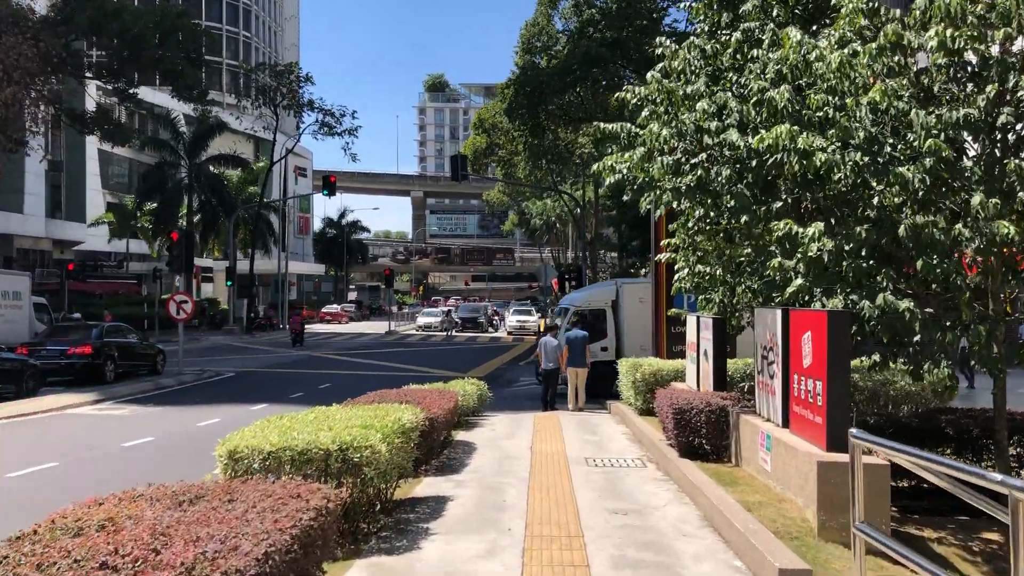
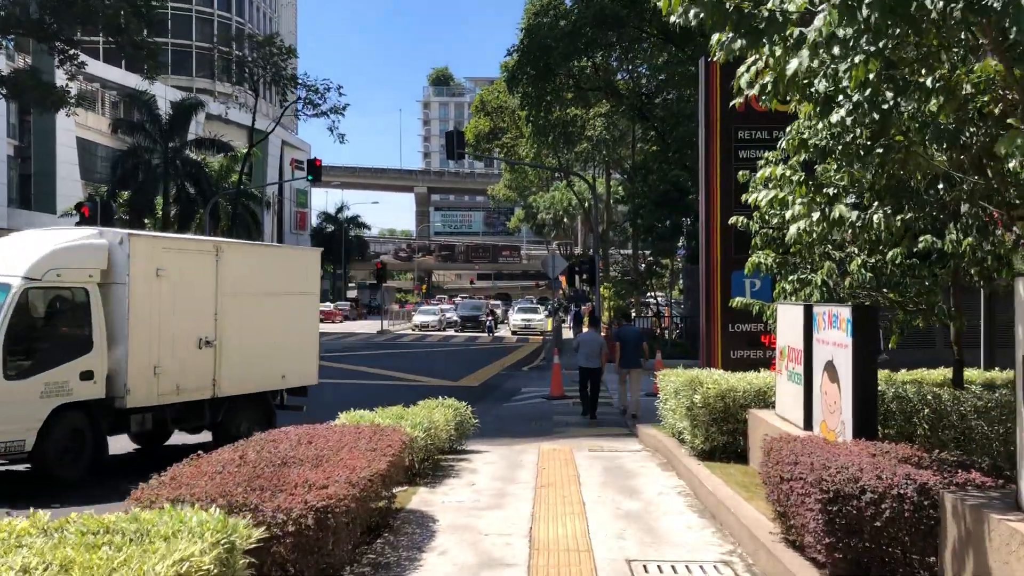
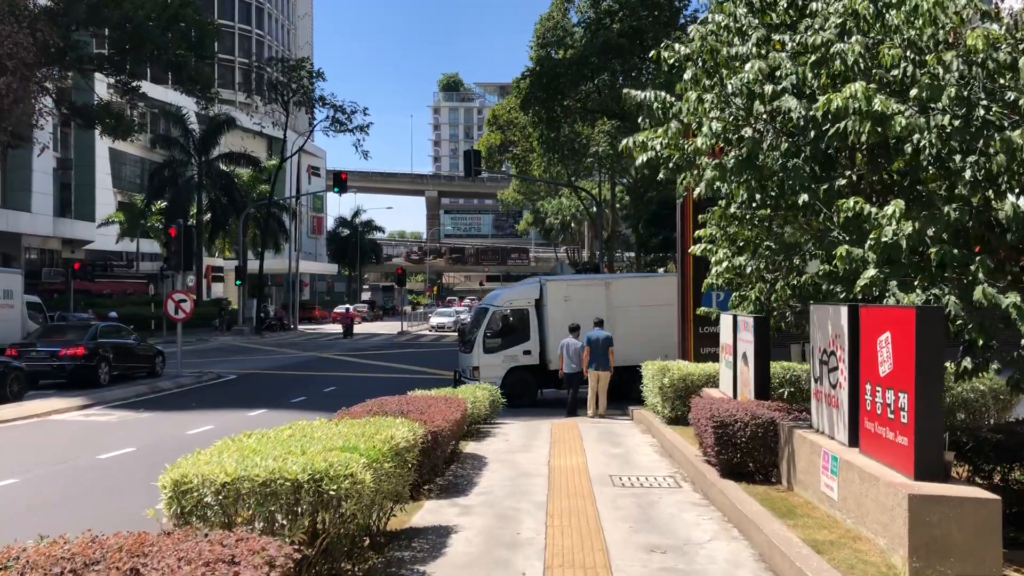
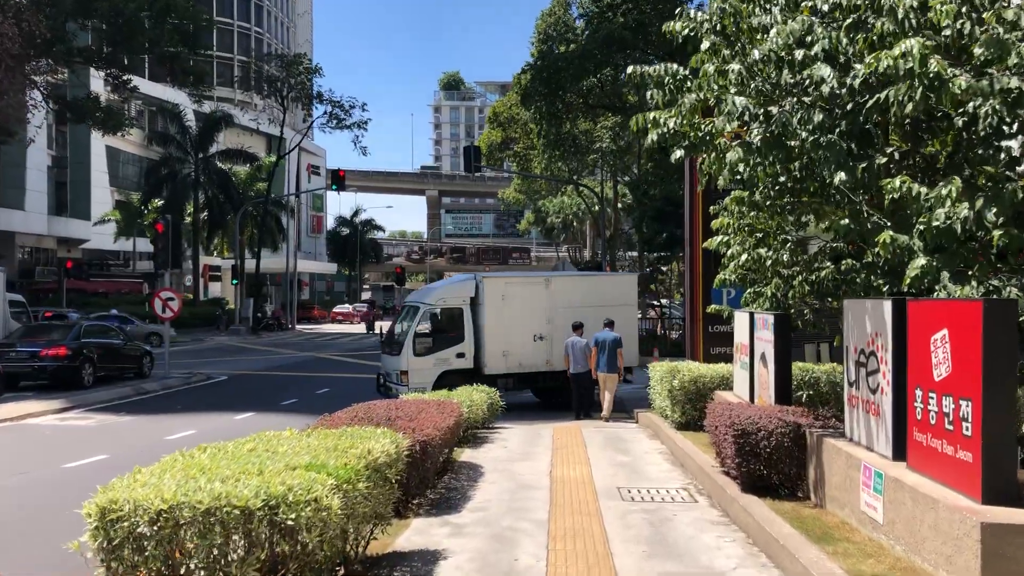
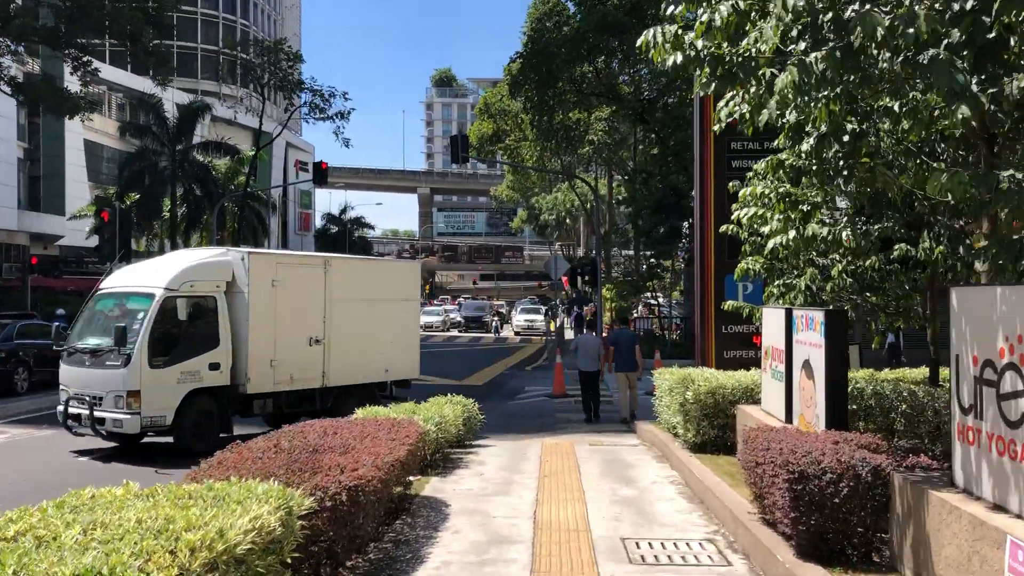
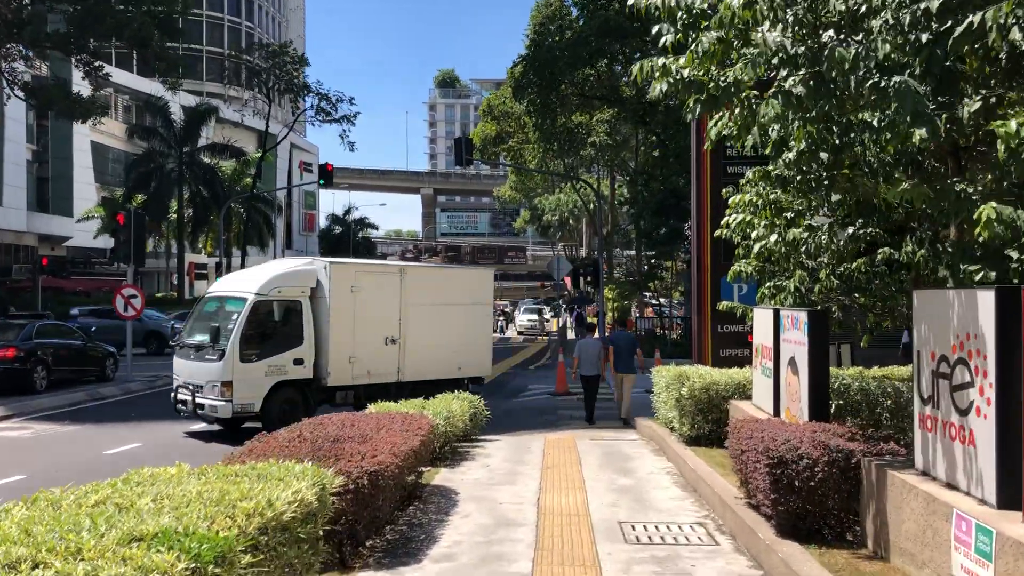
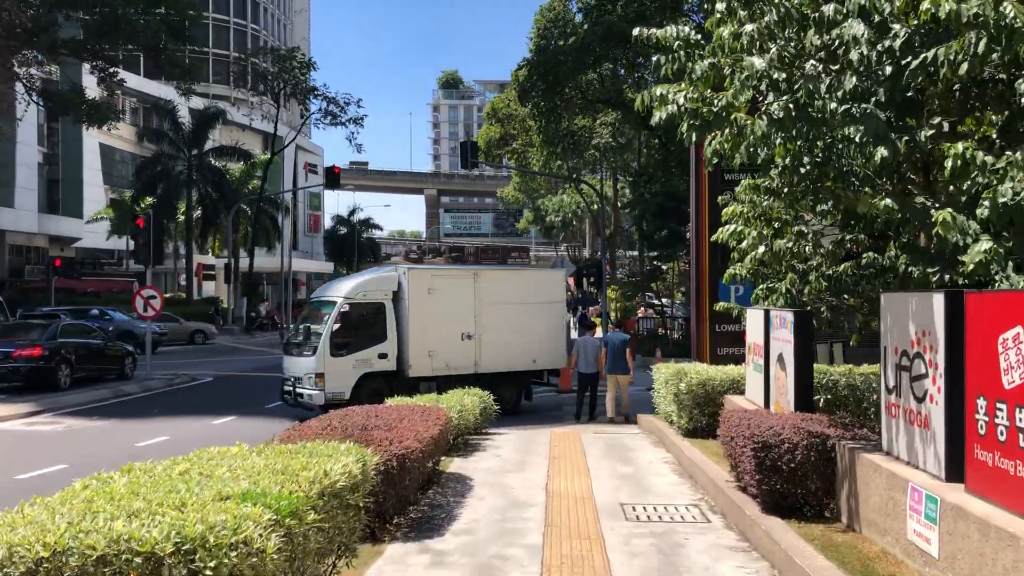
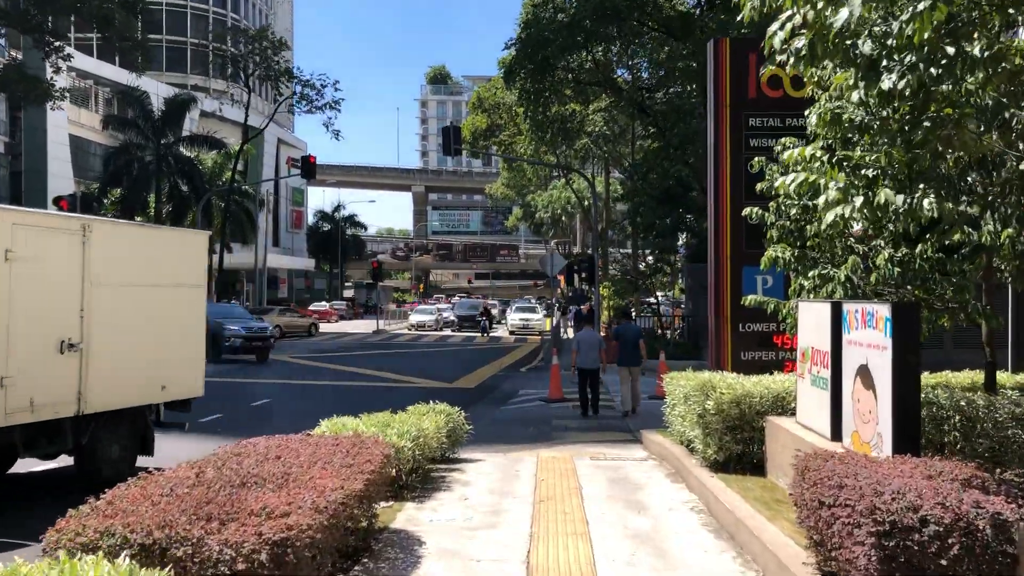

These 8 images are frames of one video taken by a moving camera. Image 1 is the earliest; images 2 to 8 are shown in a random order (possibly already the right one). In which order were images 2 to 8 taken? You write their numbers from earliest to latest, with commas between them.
3, 4, 7, 6, 5, 2, 8
